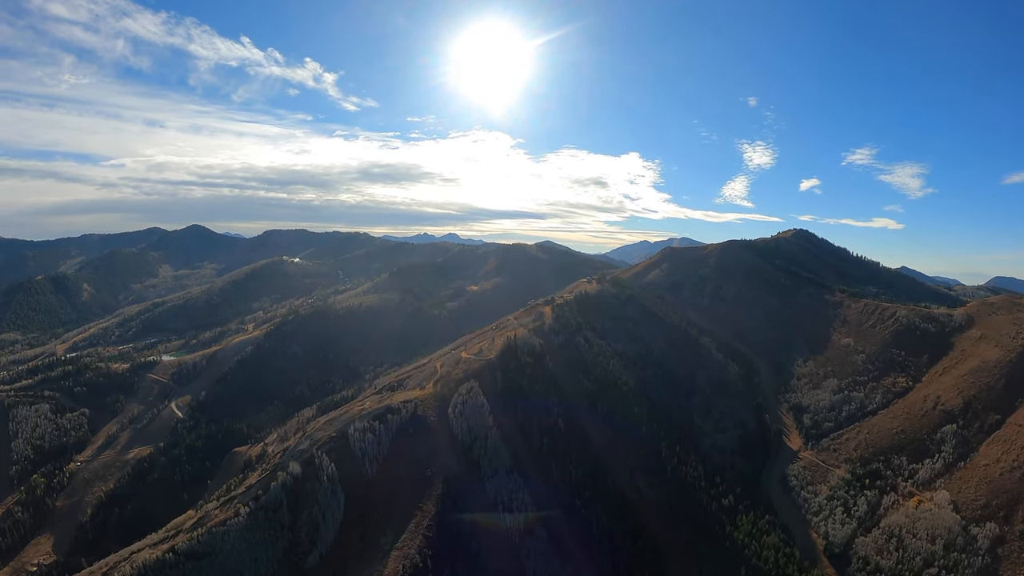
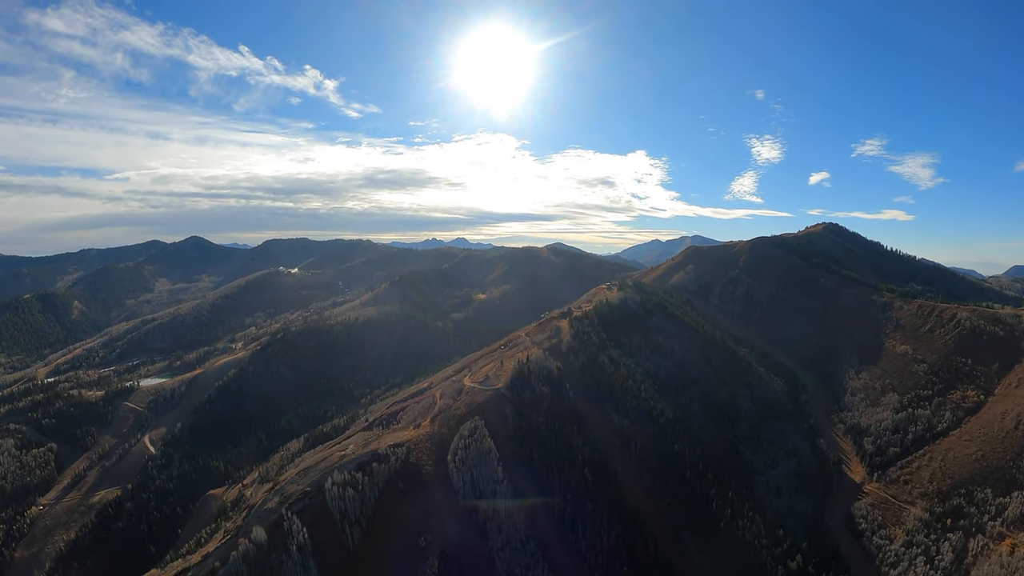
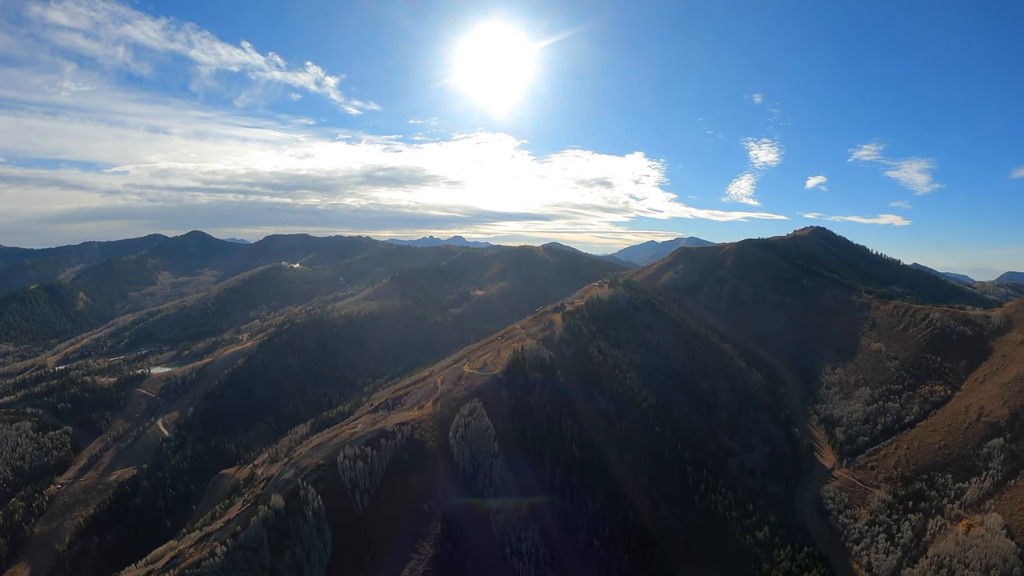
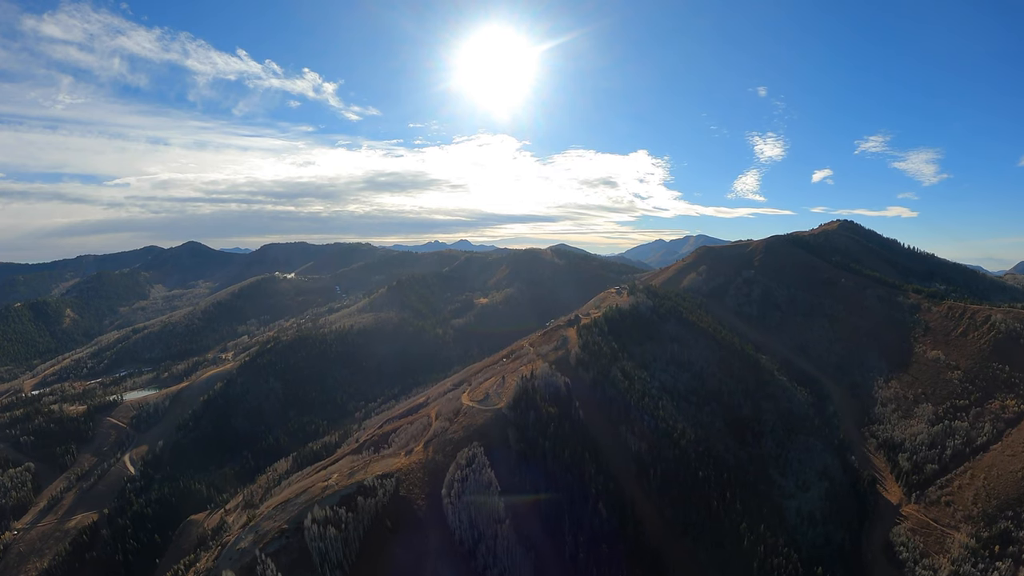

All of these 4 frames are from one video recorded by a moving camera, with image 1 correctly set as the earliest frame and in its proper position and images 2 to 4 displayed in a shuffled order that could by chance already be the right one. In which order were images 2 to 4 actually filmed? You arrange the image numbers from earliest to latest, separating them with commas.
3, 2, 4
